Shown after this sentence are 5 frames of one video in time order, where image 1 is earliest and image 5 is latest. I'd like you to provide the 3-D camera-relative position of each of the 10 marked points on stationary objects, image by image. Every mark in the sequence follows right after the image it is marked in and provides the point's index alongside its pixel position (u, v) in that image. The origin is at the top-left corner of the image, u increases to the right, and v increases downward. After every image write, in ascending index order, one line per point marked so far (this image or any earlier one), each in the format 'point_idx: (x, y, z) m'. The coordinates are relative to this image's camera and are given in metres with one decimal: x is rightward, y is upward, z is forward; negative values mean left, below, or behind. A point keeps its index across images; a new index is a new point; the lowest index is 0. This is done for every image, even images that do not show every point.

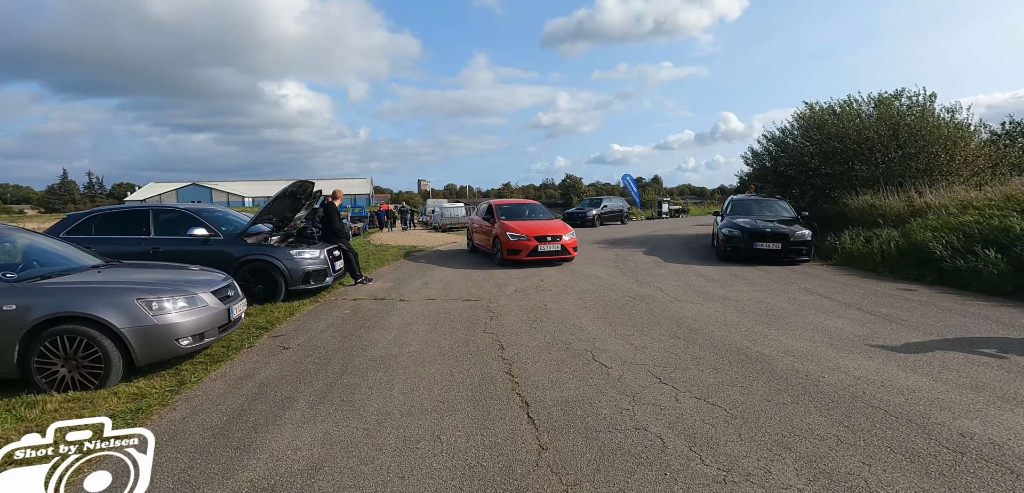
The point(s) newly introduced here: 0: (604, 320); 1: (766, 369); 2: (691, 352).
0: (+1.2, -0.9, +6.3) m
1: (+2.3, -1.1, +4.6) m
2: (+1.8, -1.1, +5.0) m
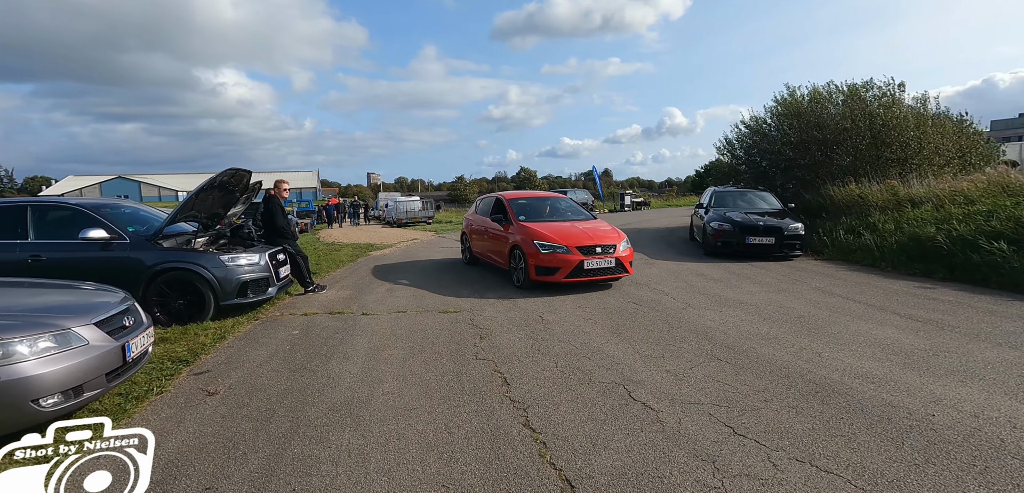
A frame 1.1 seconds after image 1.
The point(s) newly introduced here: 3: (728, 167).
0: (+1.2, -0.9, +5.3) m
1: (+2.4, -1.1, +3.6) m
2: (+1.9, -1.1, +4.0) m
3: (+7.9, +2.8, +17.9) m
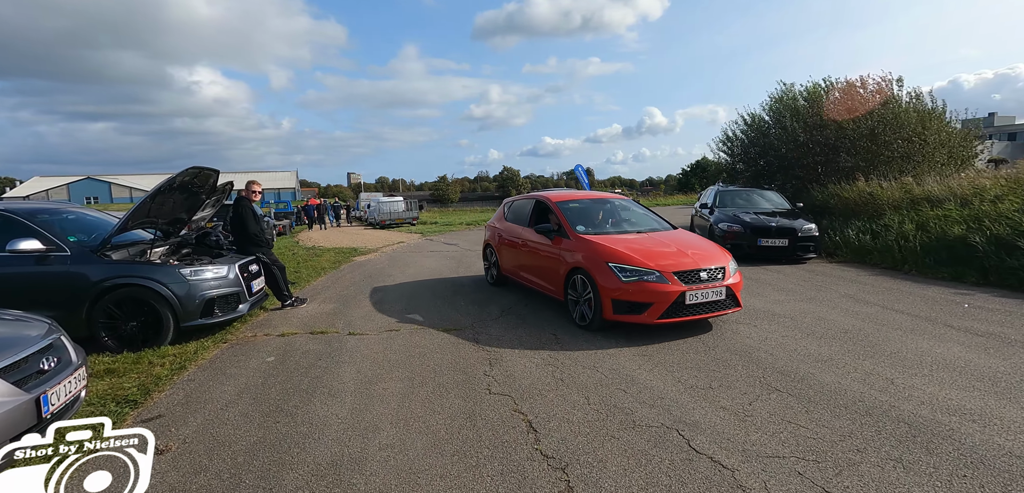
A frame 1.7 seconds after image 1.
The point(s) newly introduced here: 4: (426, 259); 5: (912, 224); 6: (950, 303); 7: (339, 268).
0: (+1.3, -1.0, +4.5) m
1: (+2.6, -1.2, +2.9) m
2: (+2.1, -1.2, +3.3) m
3: (+7.5, +2.8, +17.4) m
4: (-2.0, -0.3, +11.5) m
5: (+7.5, +0.4, +9.3) m
6: (+5.5, -0.7, +6.2) m
7: (-3.7, -0.5, +10.6) m
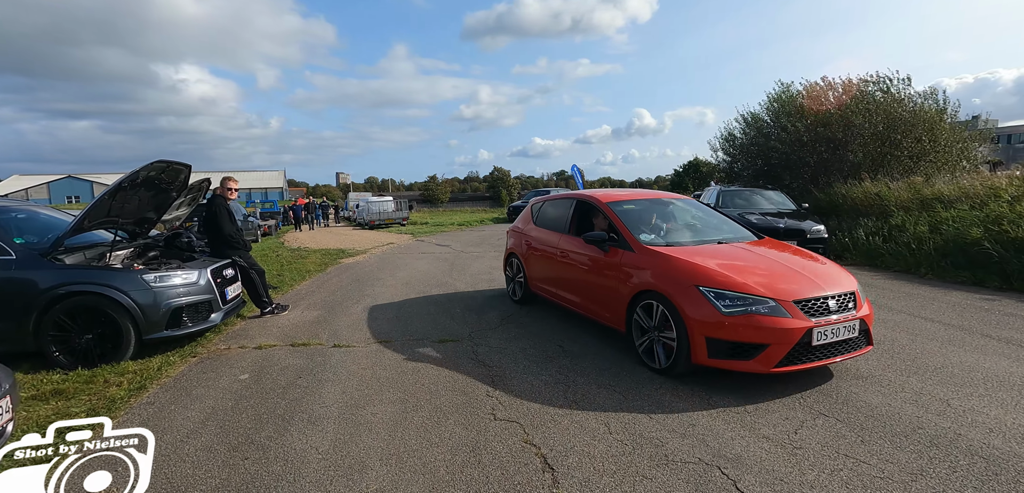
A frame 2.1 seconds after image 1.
0: (+1.4, -1.1, +4.1) m
1: (+2.7, -1.2, +2.5) m
2: (+2.1, -1.2, +2.8) m
3: (+7.3, +2.8, +17.1) m
4: (-2.1, -0.3, +11.0) m
5: (+7.5, +0.4, +8.9) m
6: (+5.5, -0.7, +5.8) m
7: (-3.8, -0.5, +10.0) m
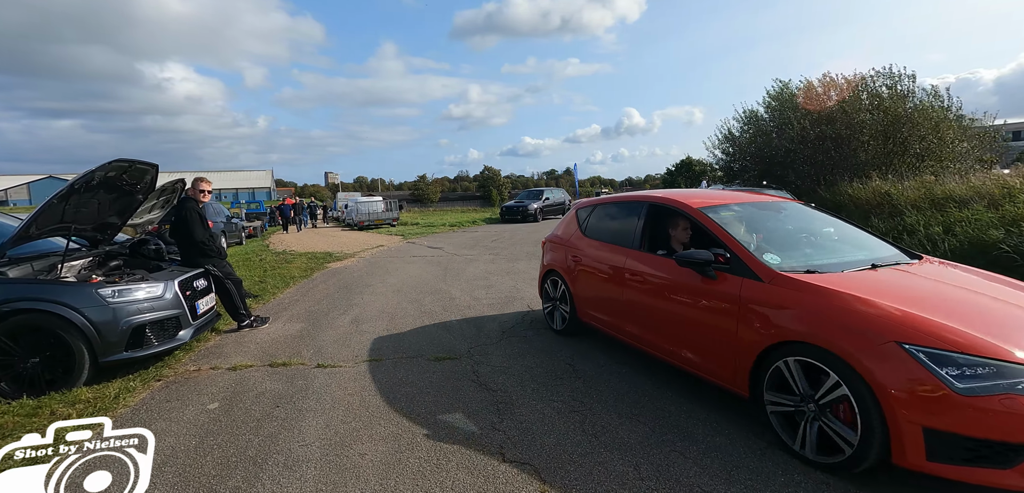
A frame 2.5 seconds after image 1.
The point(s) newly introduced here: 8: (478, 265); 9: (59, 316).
0: (+1.4, -1.1, +3.6) m
1: (+2.8, -1.3, +2.0) m
2: (+2.2, -1.3, +2.4) m
3: (+7.1, +2.8, +16.7) m
4: (-2.2, -0.4, +10.4) m
5: (+7.4, +0.4, +8.6) m
6: (+5.5, -0.8, +5.4) m
7: (-3.8, -0.6, +9.4) m
8: (-0.7, -0.4, +10.3) m
9: (-3.7, -0.6, +4.0) m
